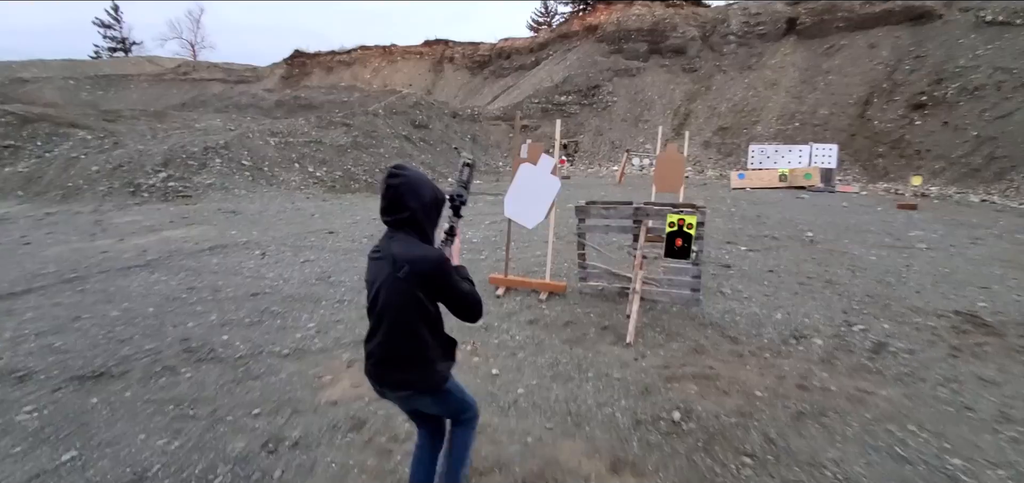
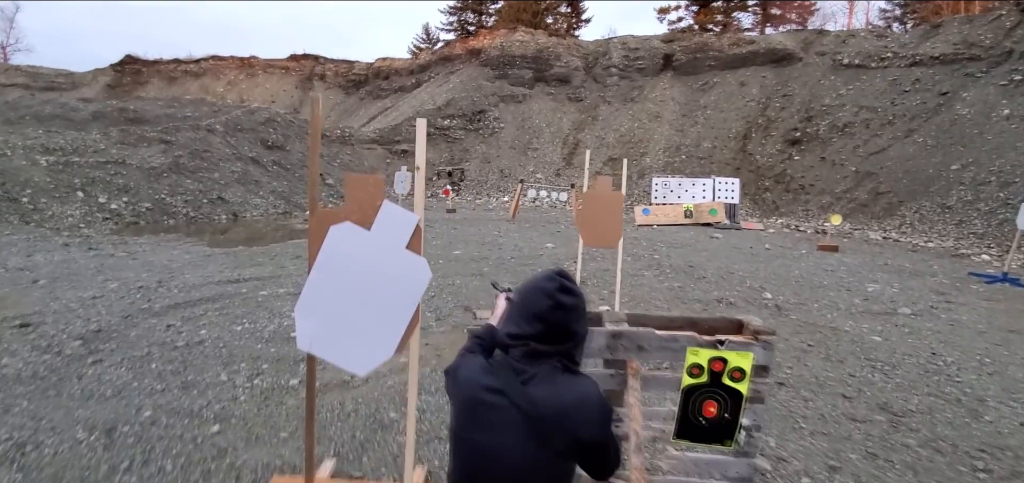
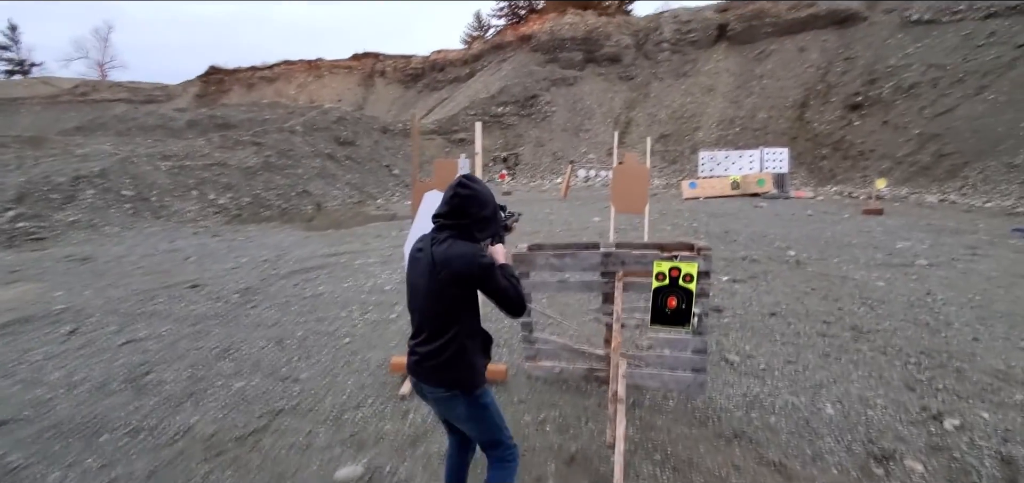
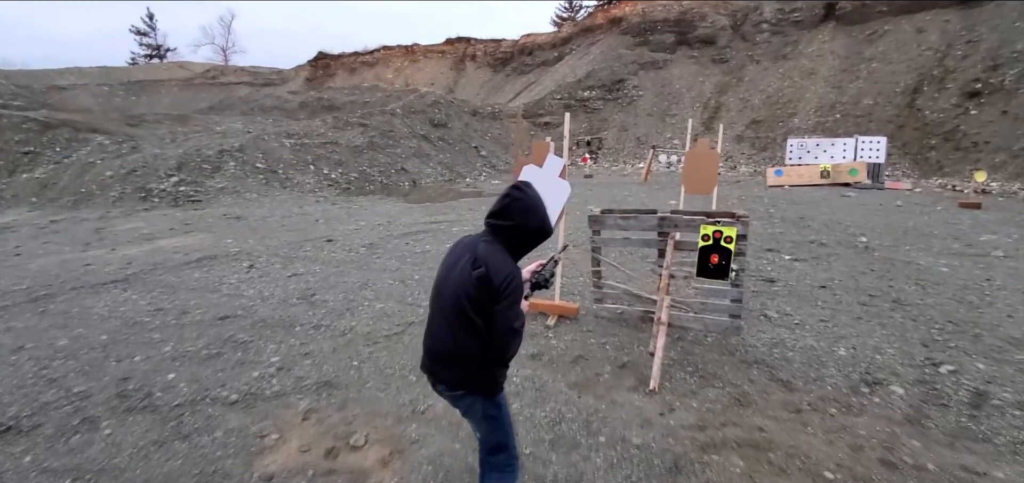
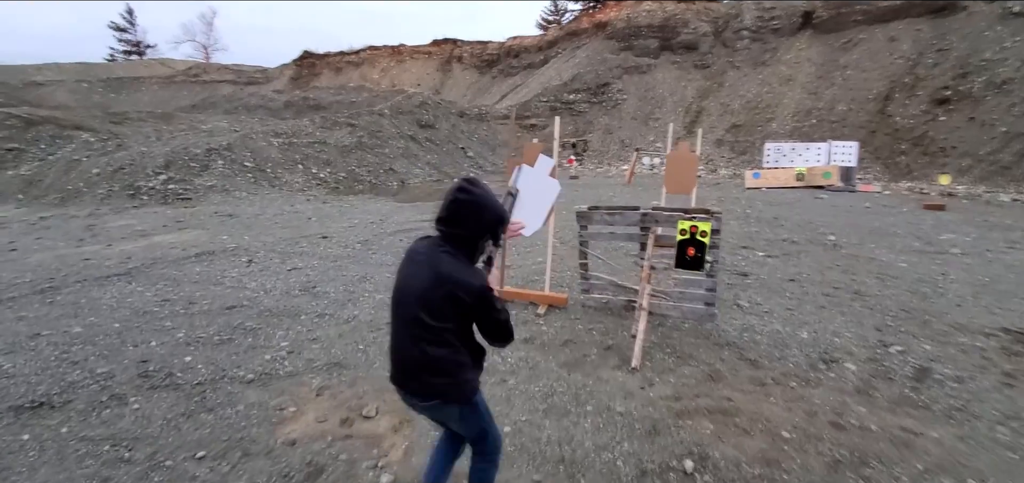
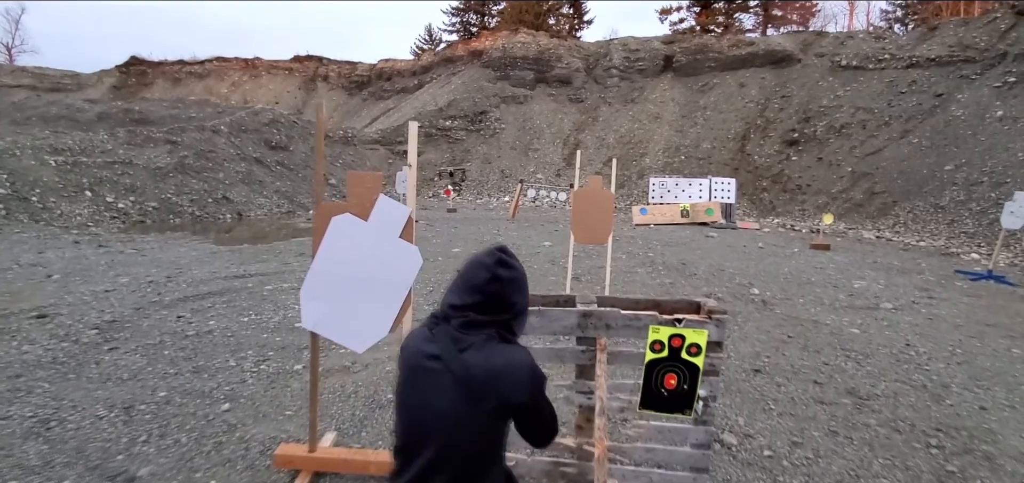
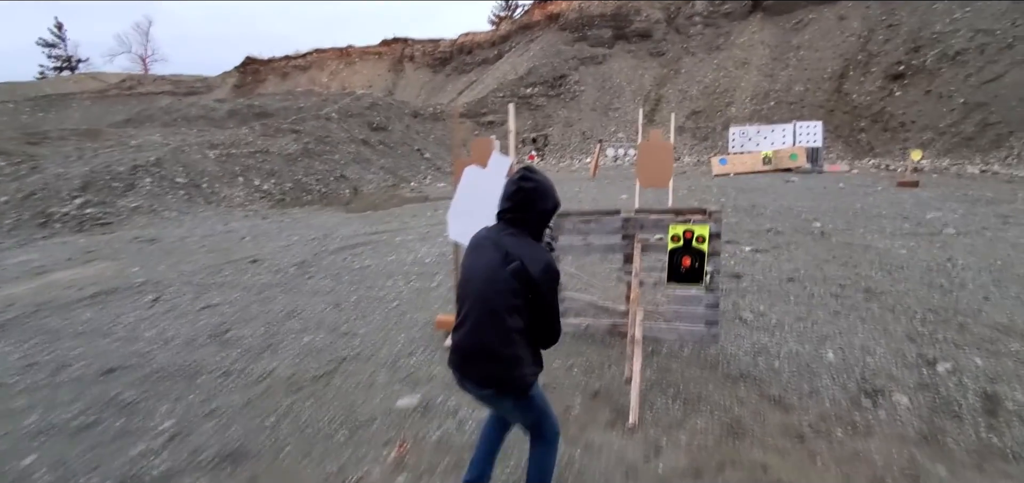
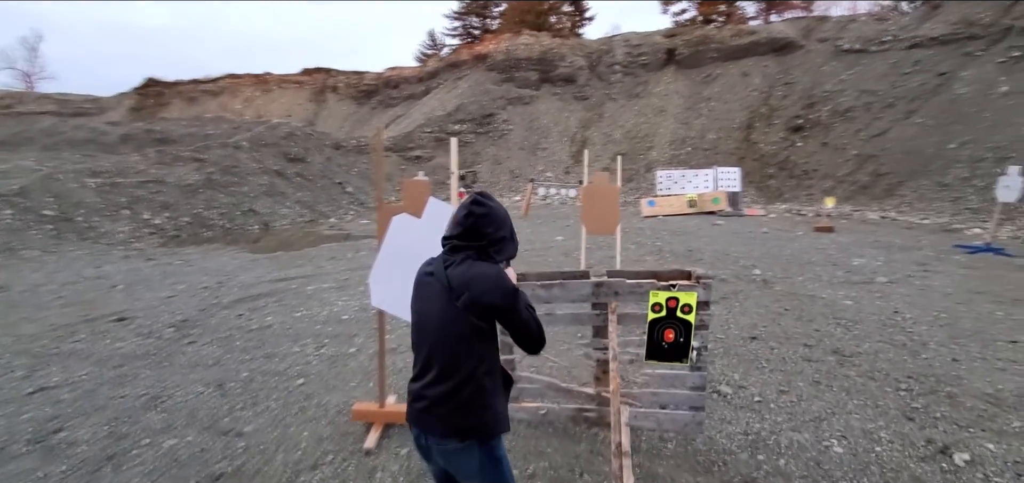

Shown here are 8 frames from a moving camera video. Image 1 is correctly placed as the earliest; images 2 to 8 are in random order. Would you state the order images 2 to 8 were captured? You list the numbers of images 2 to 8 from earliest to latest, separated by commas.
5, 4, 7, 3, 8, 6, 2
